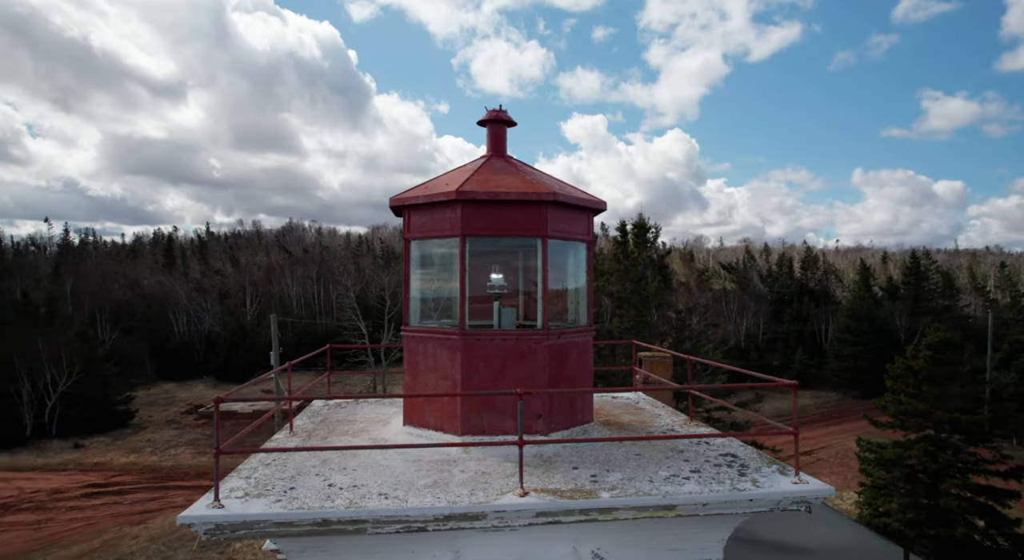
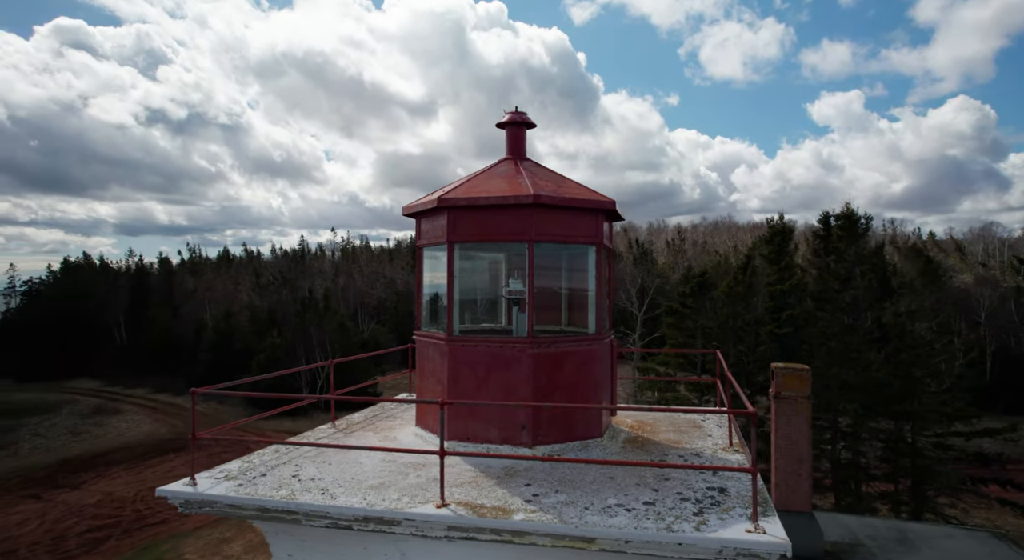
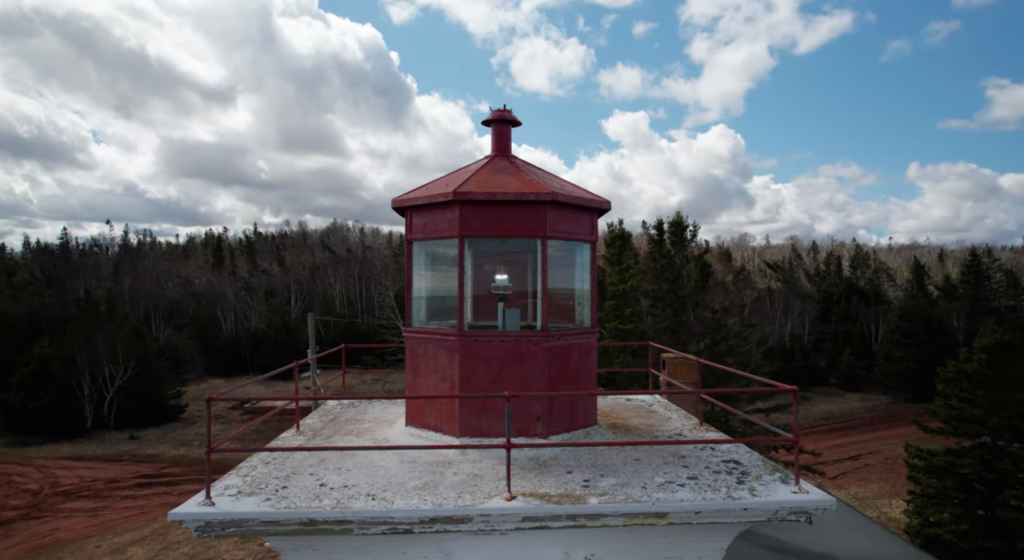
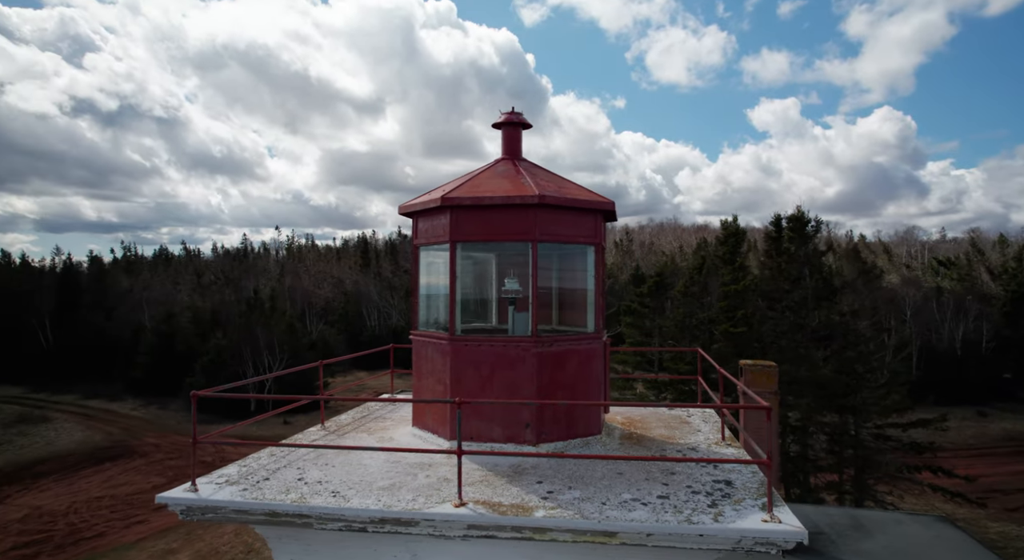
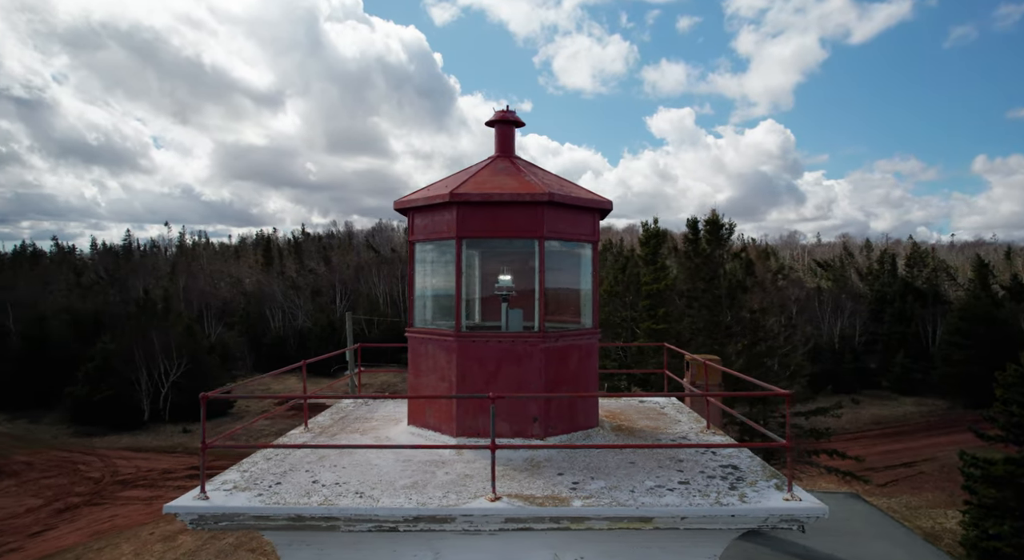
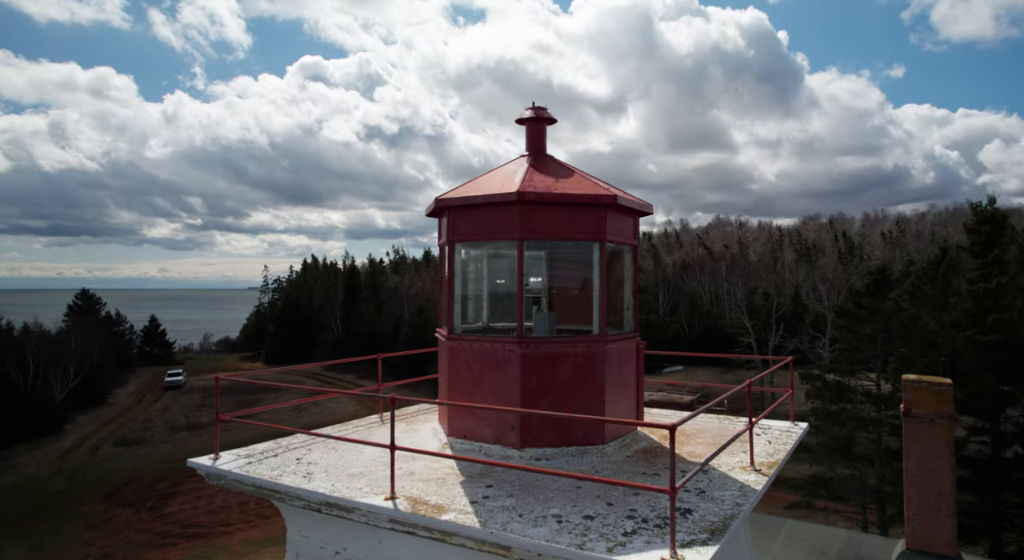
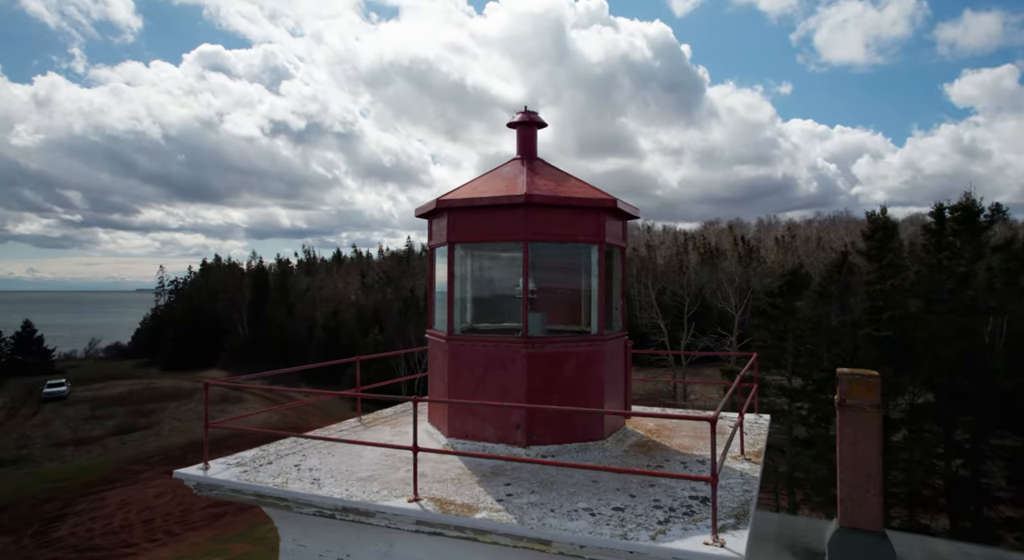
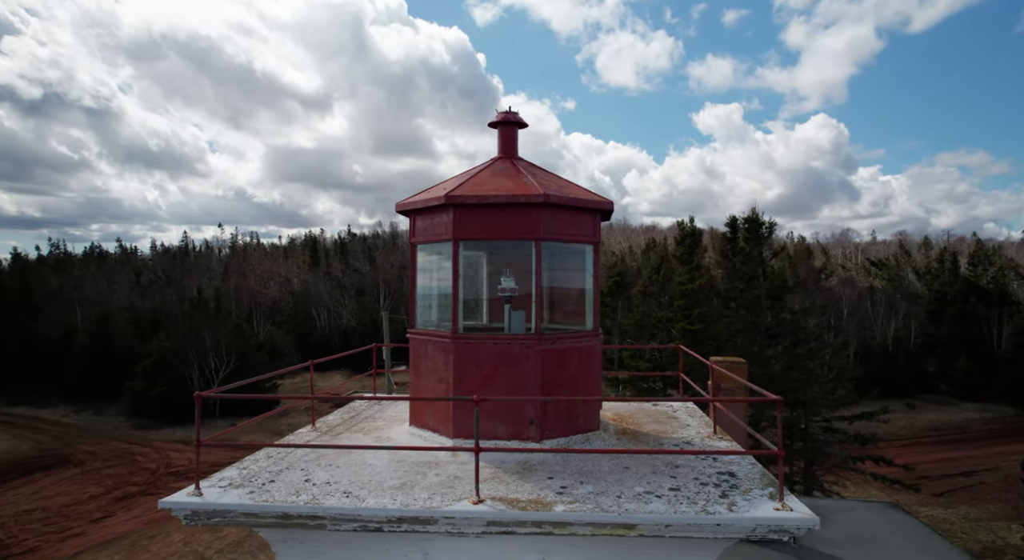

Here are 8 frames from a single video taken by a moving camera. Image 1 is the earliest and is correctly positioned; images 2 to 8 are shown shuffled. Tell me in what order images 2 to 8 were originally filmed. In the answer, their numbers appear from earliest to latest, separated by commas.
3, 5, 8, 4, 2, 7, 6
